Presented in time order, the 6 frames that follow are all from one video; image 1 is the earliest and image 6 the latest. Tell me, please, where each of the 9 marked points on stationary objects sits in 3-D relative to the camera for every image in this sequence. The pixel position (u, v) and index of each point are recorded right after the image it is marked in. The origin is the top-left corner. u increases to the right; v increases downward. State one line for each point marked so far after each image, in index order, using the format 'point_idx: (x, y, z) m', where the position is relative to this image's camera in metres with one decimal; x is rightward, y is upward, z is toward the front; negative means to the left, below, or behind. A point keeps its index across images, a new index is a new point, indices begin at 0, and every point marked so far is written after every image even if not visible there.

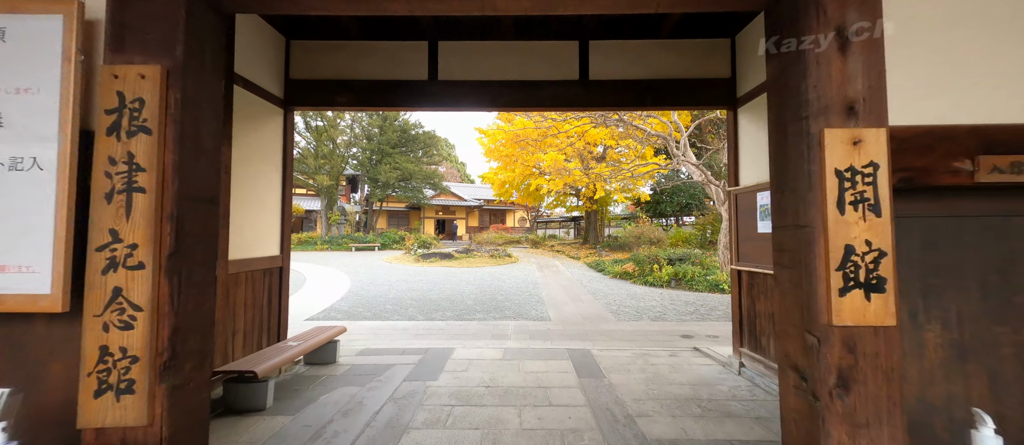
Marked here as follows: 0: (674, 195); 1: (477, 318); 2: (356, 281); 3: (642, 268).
0: (+6.5, +1.1, +13.3) m
1: (-0.5, -1.5, +5.1) m
2: (-4.2, -1.6, +8.8) m
3: (+3.1, -1.1, +7.9) m
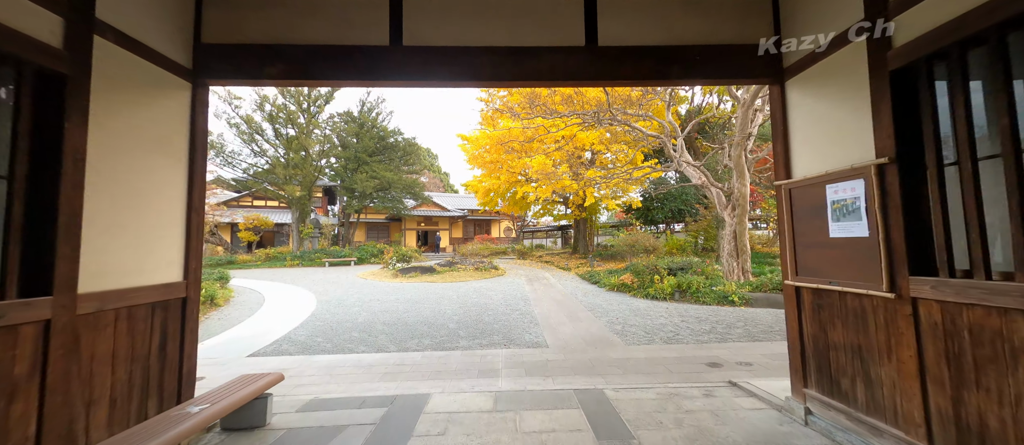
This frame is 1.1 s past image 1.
0: (+5.9, +0.8, +12.8) m
1: (-0.7, -1.6, +4.3) m
2: (-4.5, -1.9, +7.8) m
3: (+2.8, -1.3, +7.3) m
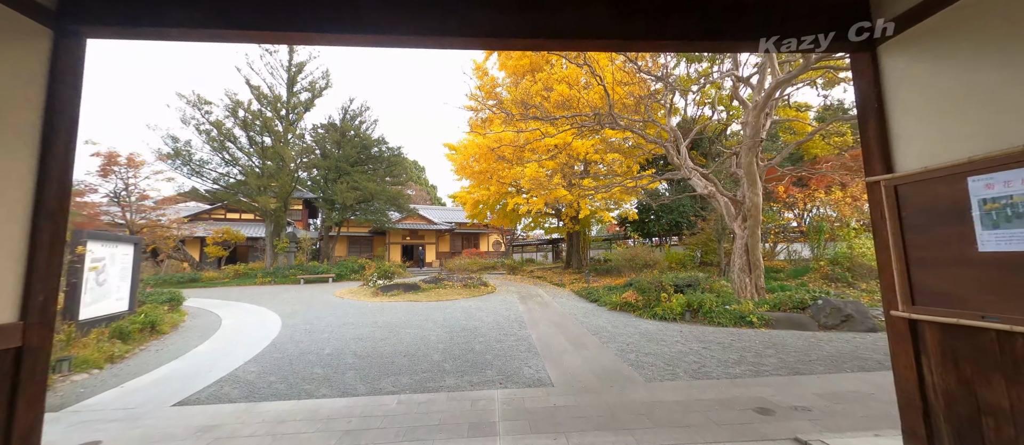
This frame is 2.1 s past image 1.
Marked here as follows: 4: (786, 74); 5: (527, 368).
0: (+5.5, +0.3, +12.4) m
1: (-0.7, -1.7, +3.5) m
2: (-4.6, -2.1, +6.9) m
3: (+2.7, -1.5, +6.7) m
4: (+4.3, +2.3, +5.2) m
5: (+0.2, -1.7, +3.9) m
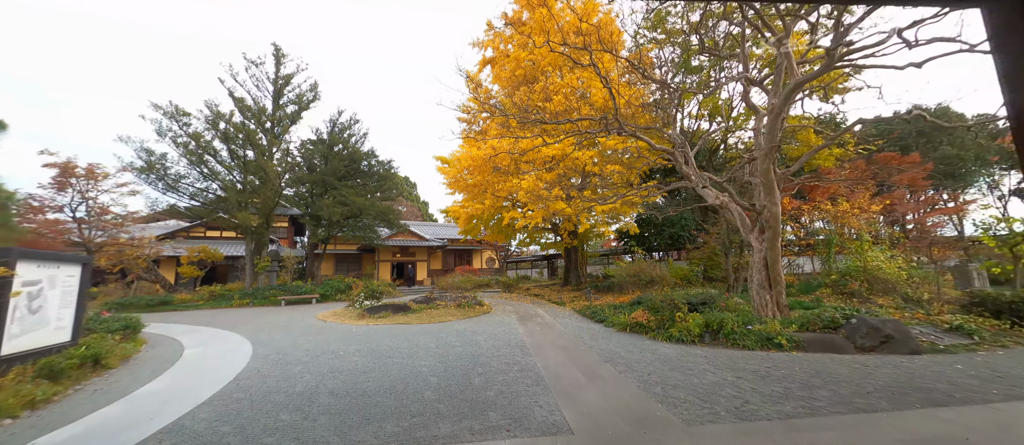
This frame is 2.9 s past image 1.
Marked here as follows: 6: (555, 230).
0: (+5.4, -0.2, +12.0) m
1: (-0.6, -1.8, +2.8) m
2: (-4.6, -2.4, +6.1) m
3: (+2.7, -1.8, +6.1) m
4: (+4.3, +2.2, +4.9) m
5: (+0.3, -1.8, +3.3) m
6: (+1.7, -0.3, +13.6) m
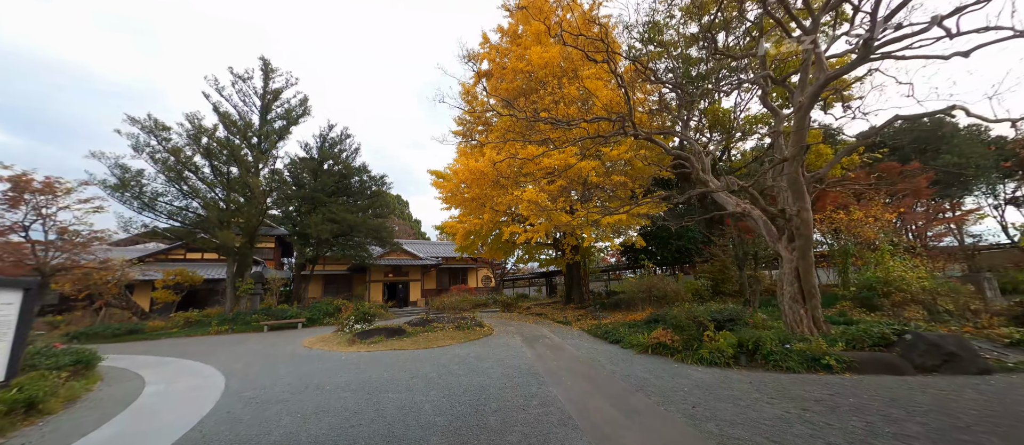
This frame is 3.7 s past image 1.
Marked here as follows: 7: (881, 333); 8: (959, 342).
0: (+5.4, -0.6, +11.5) m
1: (-0.4, -1.8, +2.2) m
2: (-4.4, -2.7, +5.3) m
3: (+2.9, -1.9, +5.5) m
4: (+4.5, +2.1, +4.6) m
5: (+0.5, -1.9, +2.6) m
6: (+1.7, -0.9, +13.1) m
7: (+5.2, -1.6, +4.7) m
8: (+5.6, -1.5, +4.2) m
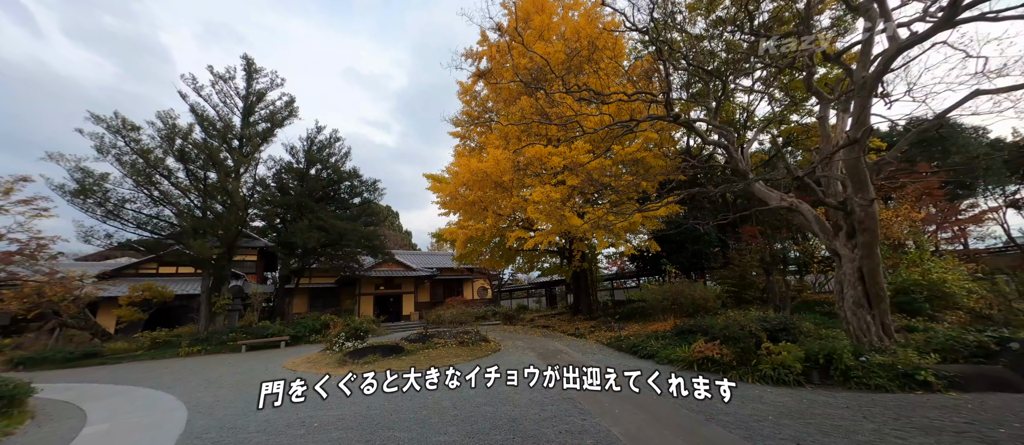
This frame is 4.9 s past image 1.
0: (+5.5, -0.7, +10.9) m
1: (+0.1, -1.7, +1.3) m
2: (-4.1, -2.7, +4.3) m
3: (+3.2, -1.8, +4.7) m
4: (+4.8, +2.2, +4.0) m
5: (+0.9, -1.7, +1.8) m
6: (+1.8, -1.1, +12.3) m
7: (+5.6, -1.4, +4.0) m
8: (+6.0, -1.4, +3.5) m
